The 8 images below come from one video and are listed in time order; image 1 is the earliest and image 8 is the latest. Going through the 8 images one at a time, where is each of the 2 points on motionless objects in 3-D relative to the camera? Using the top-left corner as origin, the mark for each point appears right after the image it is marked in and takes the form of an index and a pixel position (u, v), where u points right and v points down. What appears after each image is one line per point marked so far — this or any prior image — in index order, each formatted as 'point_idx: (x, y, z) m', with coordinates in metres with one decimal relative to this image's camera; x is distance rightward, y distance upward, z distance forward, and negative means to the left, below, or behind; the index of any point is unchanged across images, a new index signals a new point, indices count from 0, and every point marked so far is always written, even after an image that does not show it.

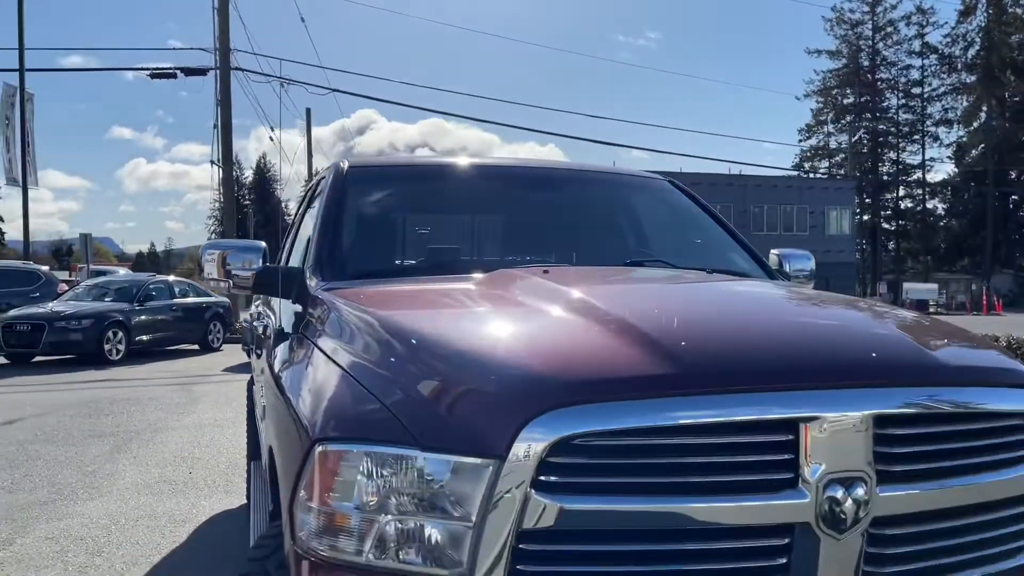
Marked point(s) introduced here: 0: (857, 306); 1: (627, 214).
0: (+0.9, 0.0, +2.6) m
1: (+0.5, +0.4, +4.3) m
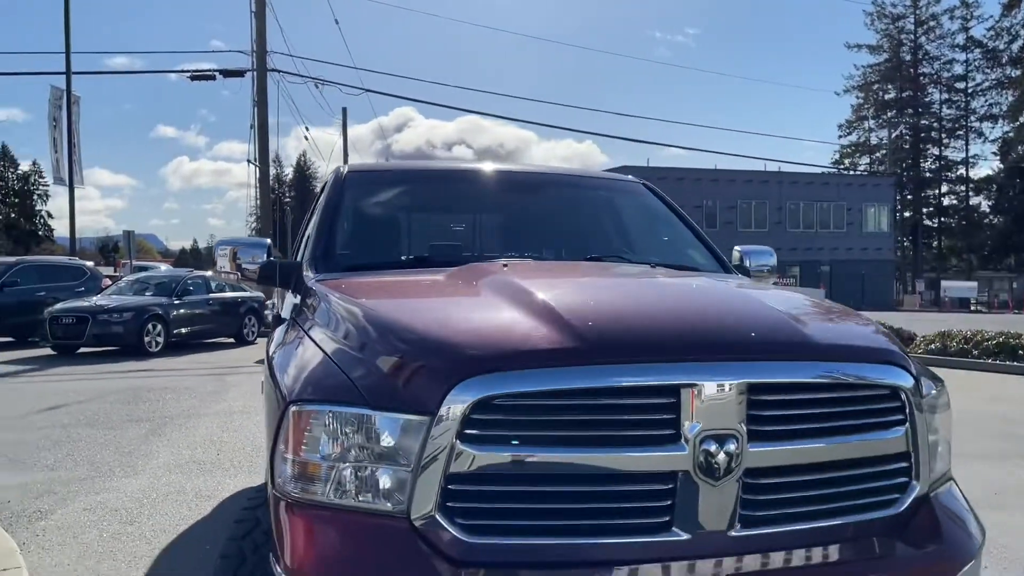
0: (+0.8, 0.0, +3.0) m
1: (+0.4, +0.4, +4.7) m
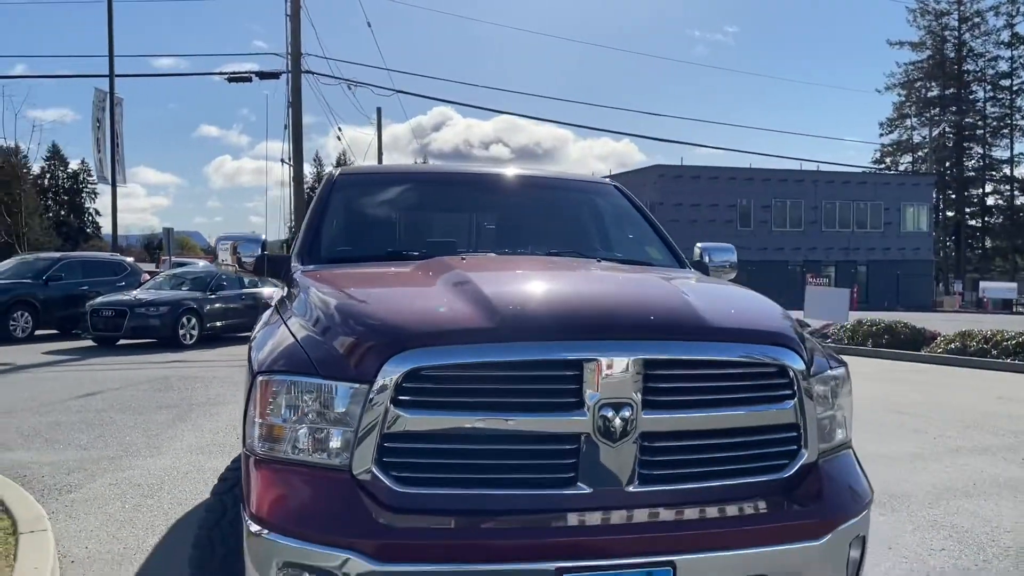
0: (+0.6, 0.0, +3.3) m
1: (+0.3, +0.4, +5.1) m
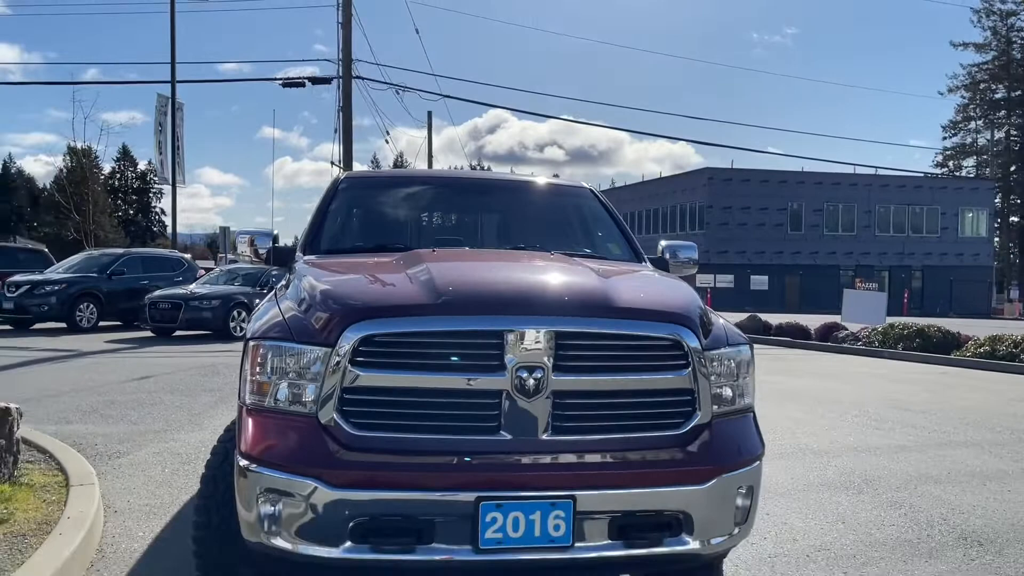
0: (+0.4, +0.1, +3.9) m
1: (+0.3, +0.5, +5.6) m
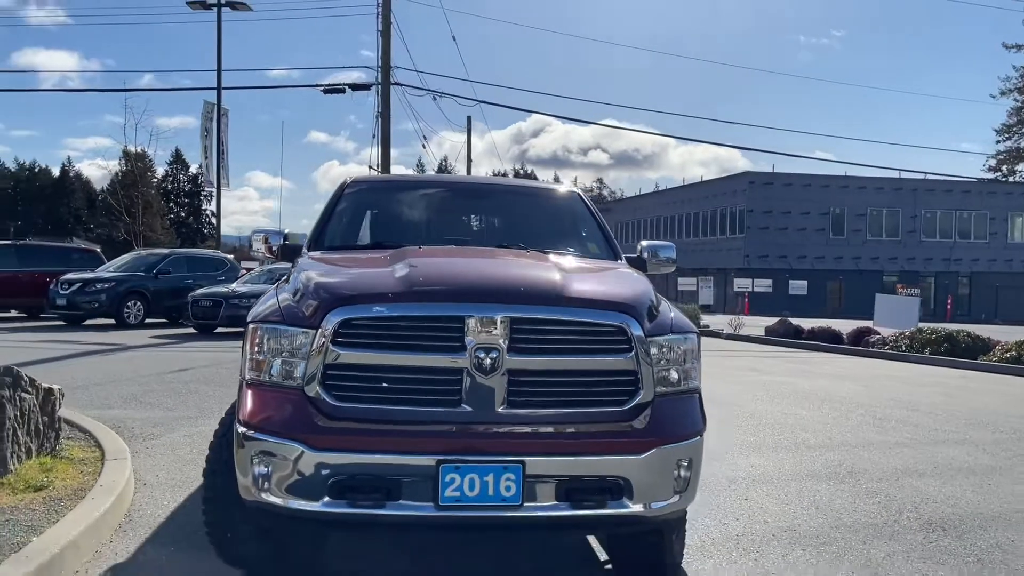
0: (+0.3, +0.1, +4.3) m
1: (+0.2, +0.5, +6.1) m
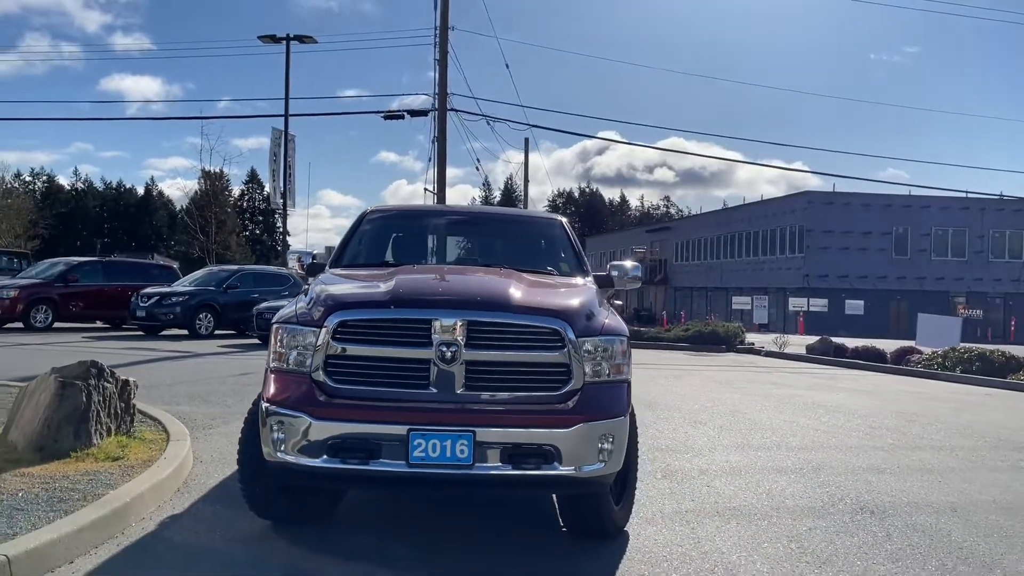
0: (+0.2, 0.0, +5.3) m
1: (+0.2, +0.4, +7.1) m
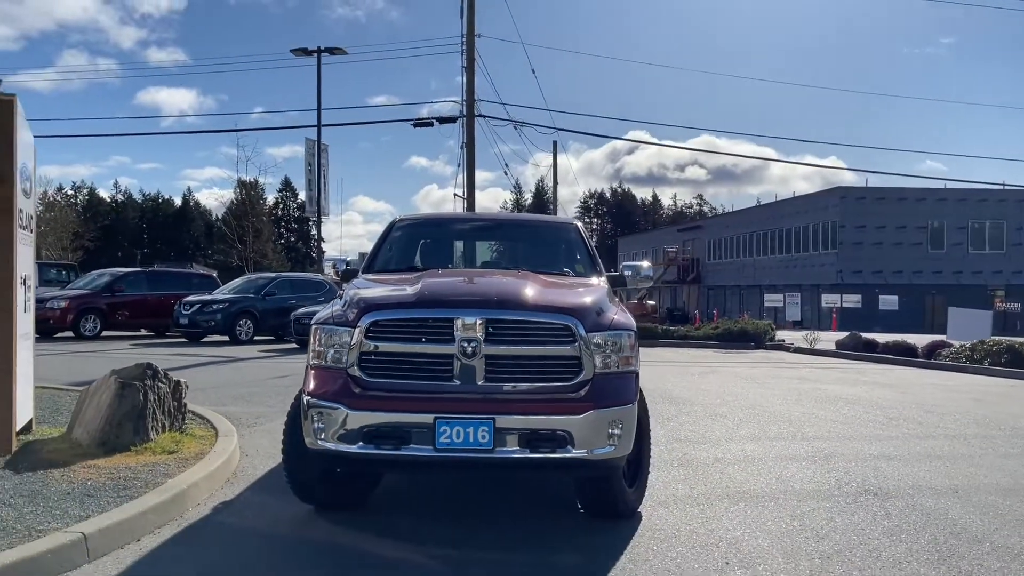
0: (+0.3, 0.0, +5.8) m
1: (+0.4, +0.4, +7.6) m
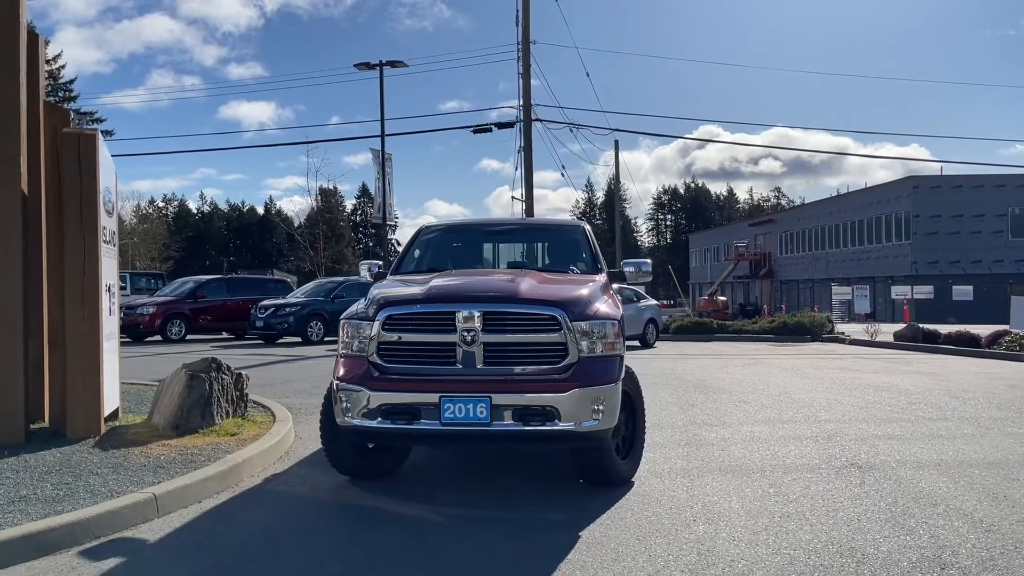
0: (+0.3, 0.0, +6.6) m
1: (+0.5, +0.4, +8.3) m
